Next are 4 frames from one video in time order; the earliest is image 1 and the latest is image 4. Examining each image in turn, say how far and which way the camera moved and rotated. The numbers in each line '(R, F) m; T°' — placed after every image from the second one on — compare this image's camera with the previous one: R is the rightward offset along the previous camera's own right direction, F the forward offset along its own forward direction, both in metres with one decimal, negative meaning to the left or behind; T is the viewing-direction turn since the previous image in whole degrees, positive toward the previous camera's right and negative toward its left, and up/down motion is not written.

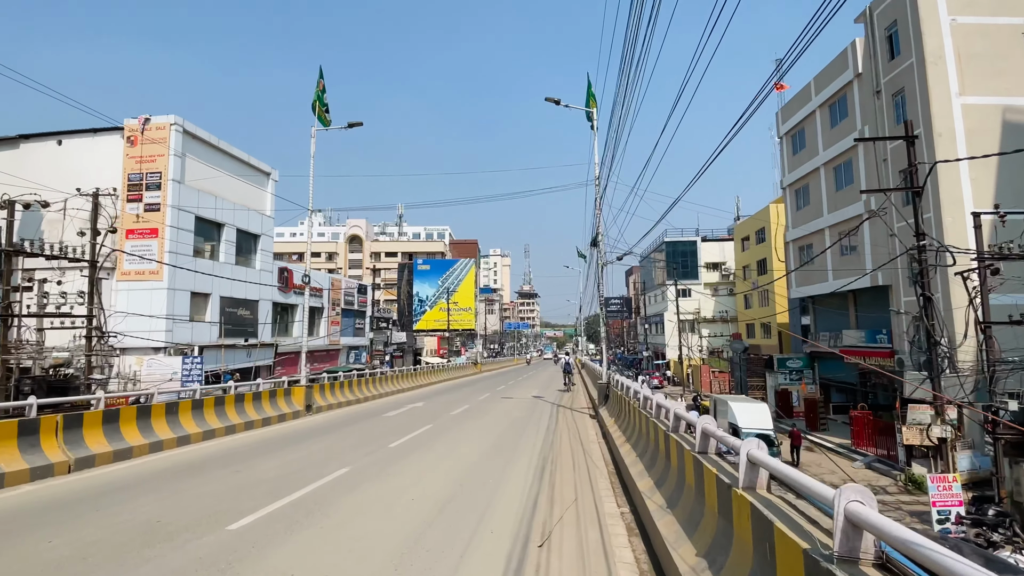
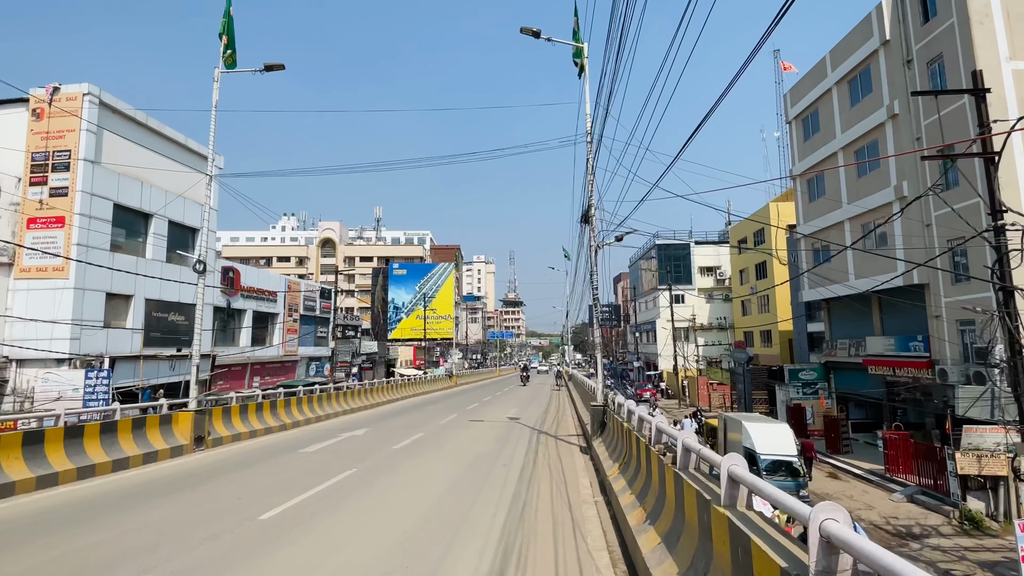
(+0.4, +3.3) m; +1°
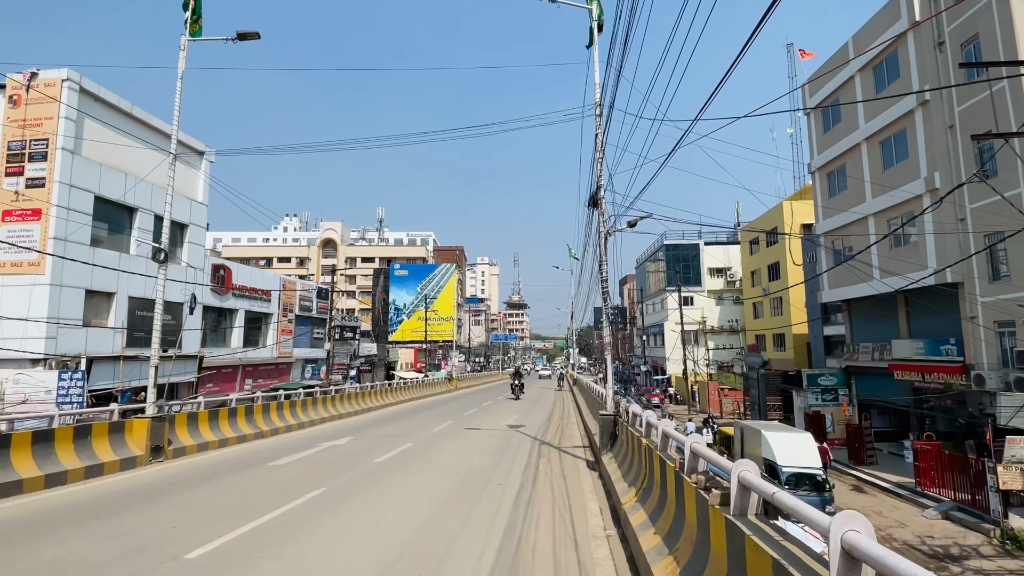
(+0.1, +1.2) m; -1°
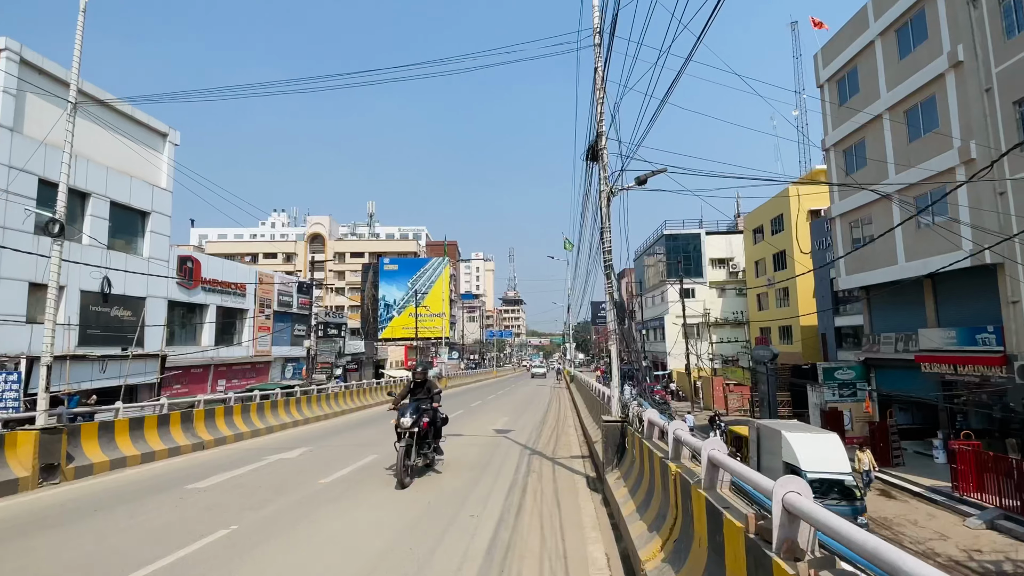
(+0.2, +1.8) m; 0°
